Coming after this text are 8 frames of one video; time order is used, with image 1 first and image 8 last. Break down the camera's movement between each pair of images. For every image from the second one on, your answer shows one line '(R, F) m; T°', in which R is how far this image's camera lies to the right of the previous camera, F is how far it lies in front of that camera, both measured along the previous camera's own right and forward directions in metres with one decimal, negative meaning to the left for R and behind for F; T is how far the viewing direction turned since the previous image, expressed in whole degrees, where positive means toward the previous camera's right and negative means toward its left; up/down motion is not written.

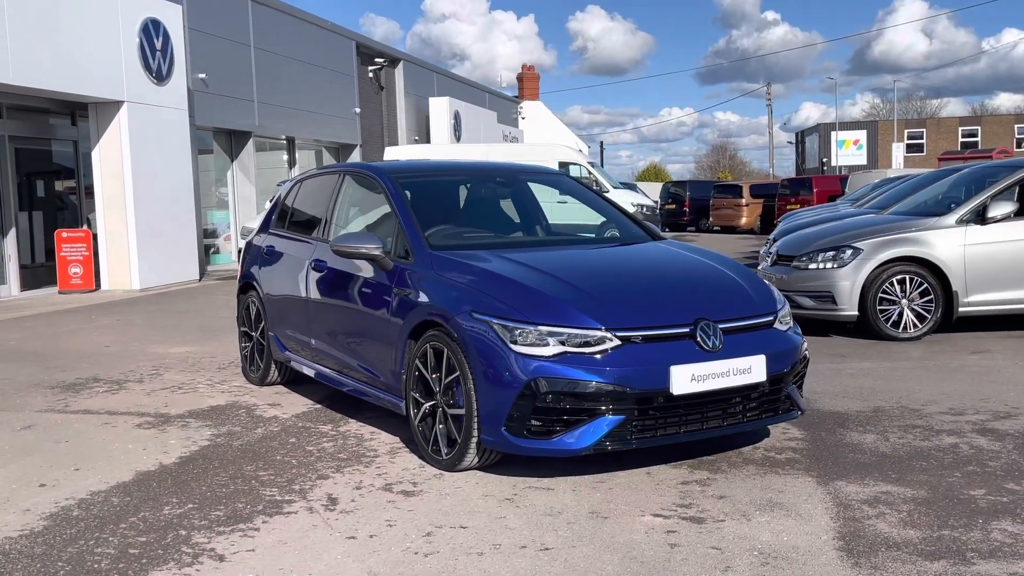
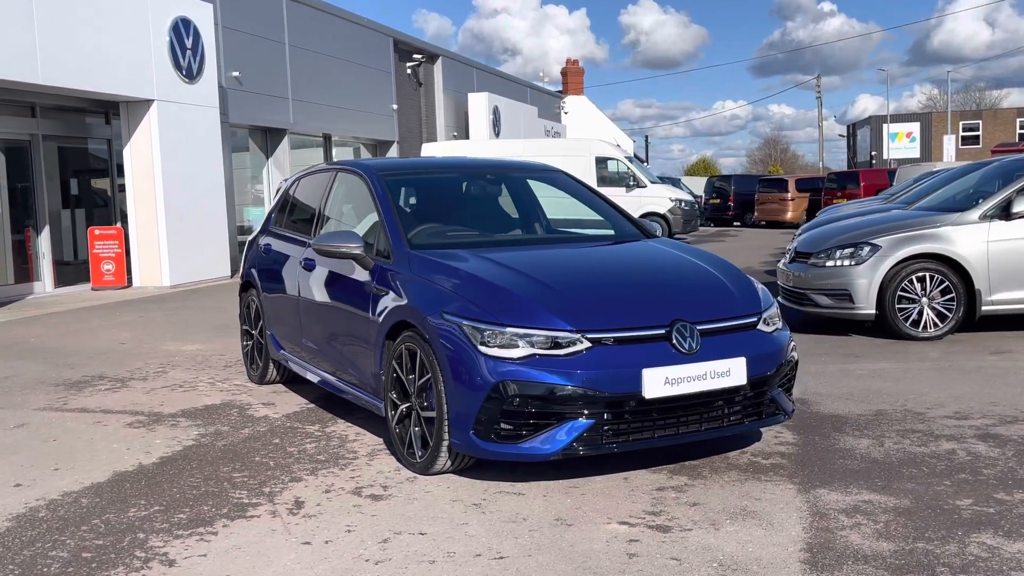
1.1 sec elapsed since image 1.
(+0.3, +0.1) m; -3°
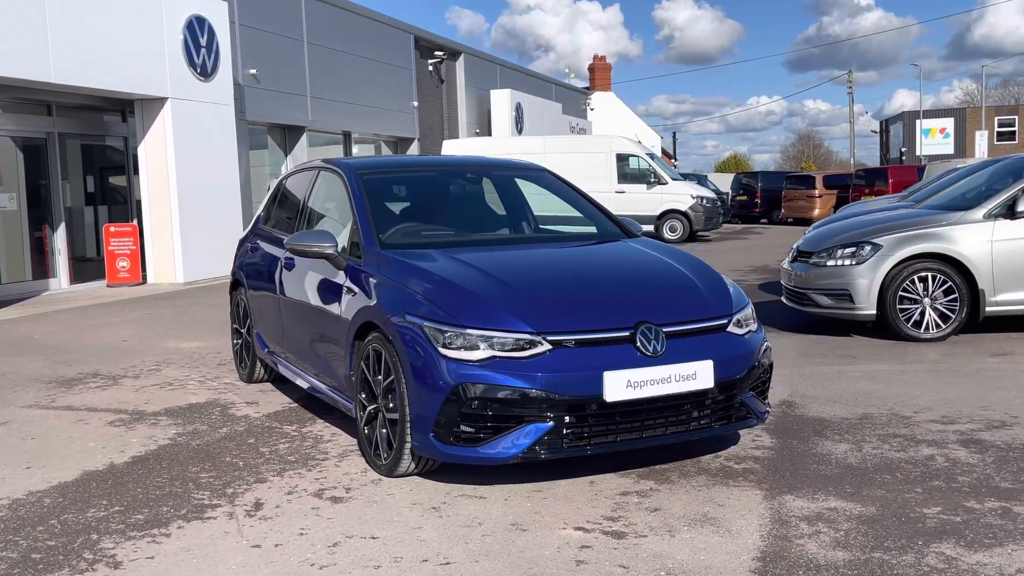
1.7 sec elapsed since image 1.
(+0.3, +0.1) m; -2°
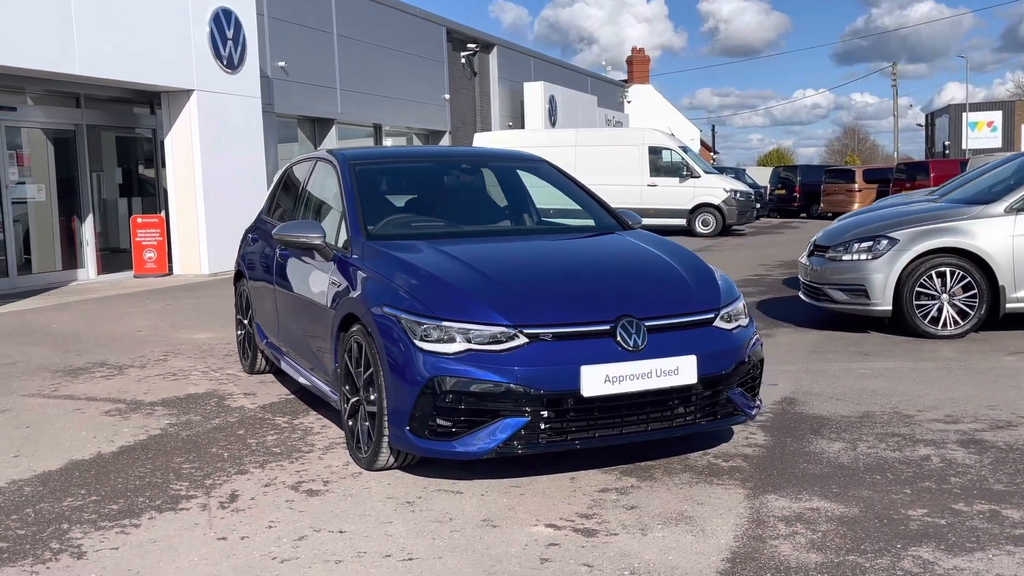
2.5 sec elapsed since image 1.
(+0.2, +0.1) m; -2°
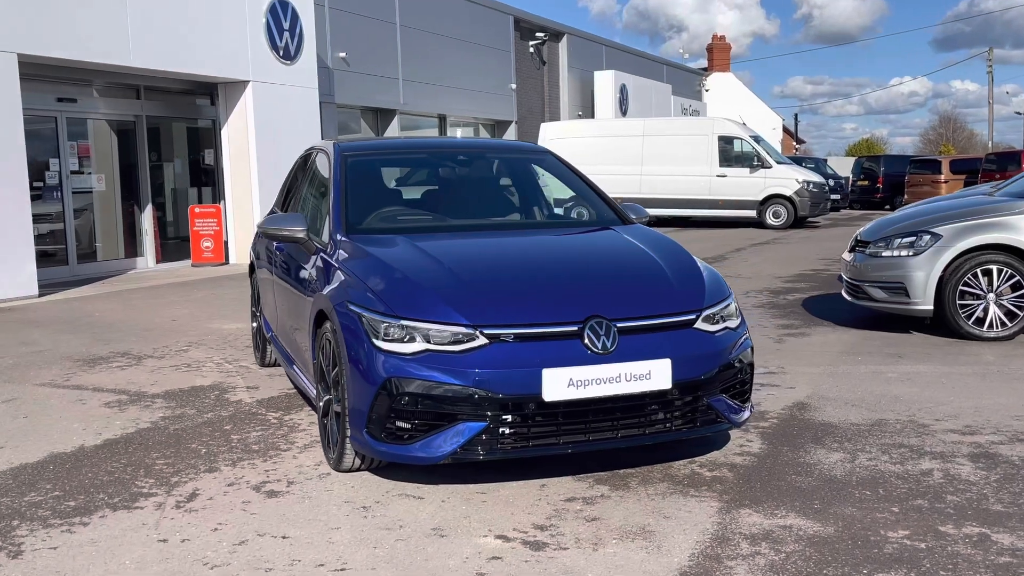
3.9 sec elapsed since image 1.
(+0.4, +0.2) m; -5°
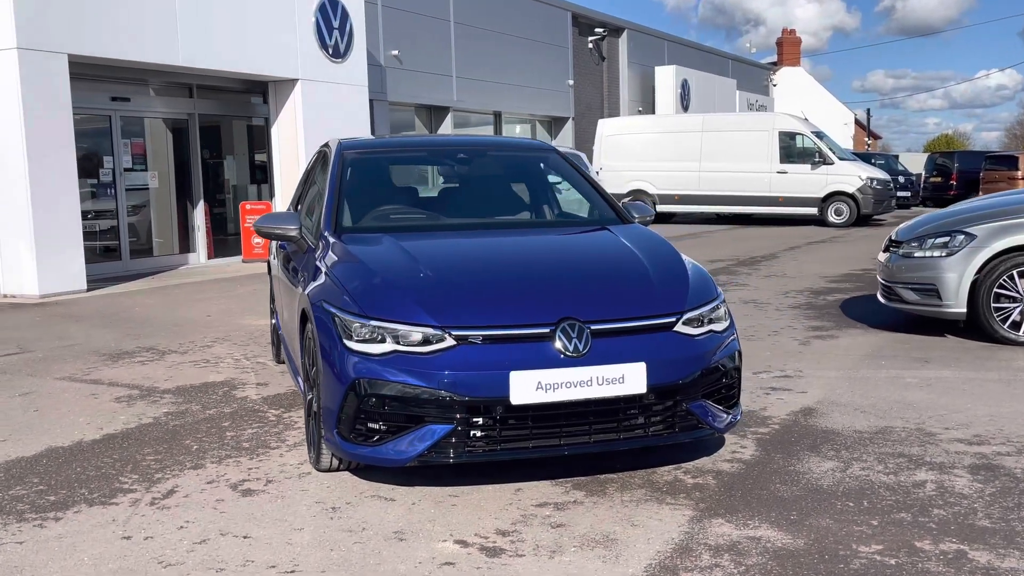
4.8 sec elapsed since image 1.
(+0.4, +0.1) m; -4°
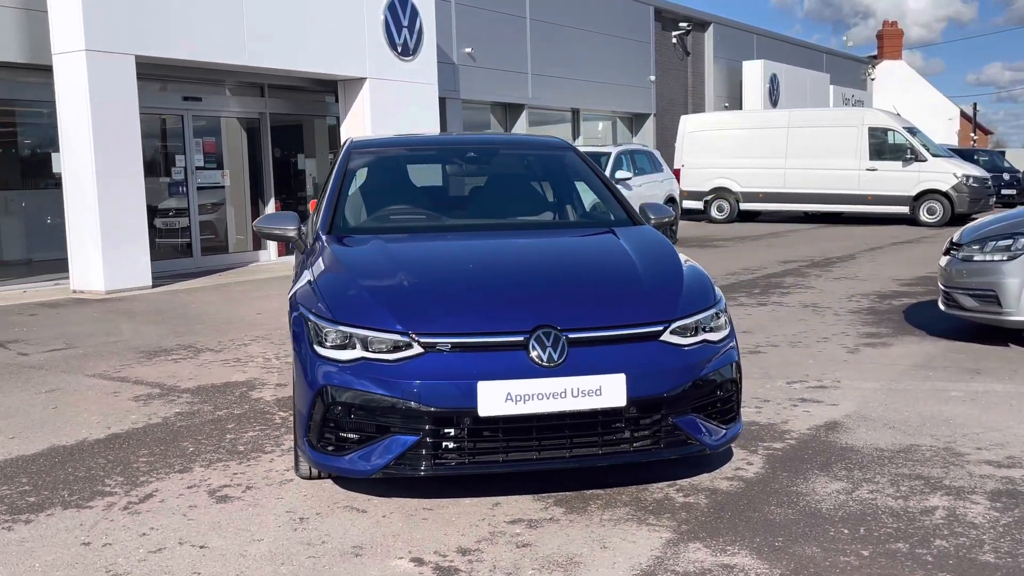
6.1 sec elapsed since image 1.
(+0.4, +0.2) m; -5°
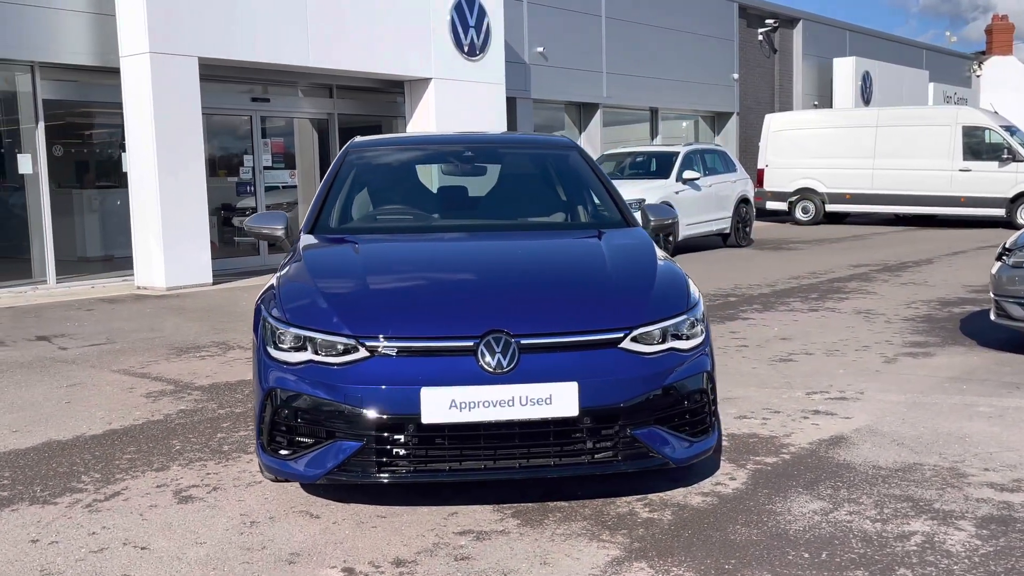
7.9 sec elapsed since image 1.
(+0.5, +0.1) m; -5°
